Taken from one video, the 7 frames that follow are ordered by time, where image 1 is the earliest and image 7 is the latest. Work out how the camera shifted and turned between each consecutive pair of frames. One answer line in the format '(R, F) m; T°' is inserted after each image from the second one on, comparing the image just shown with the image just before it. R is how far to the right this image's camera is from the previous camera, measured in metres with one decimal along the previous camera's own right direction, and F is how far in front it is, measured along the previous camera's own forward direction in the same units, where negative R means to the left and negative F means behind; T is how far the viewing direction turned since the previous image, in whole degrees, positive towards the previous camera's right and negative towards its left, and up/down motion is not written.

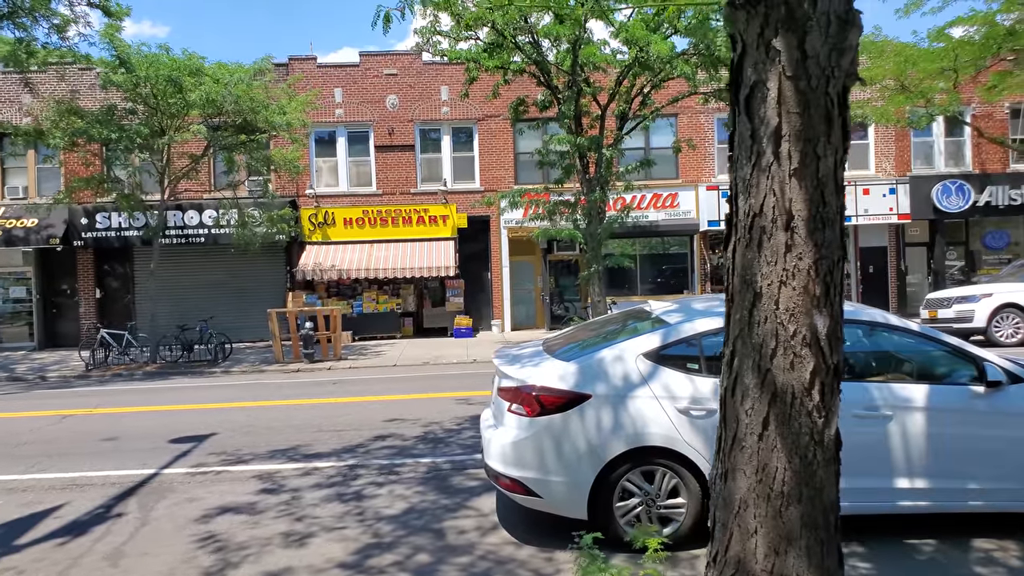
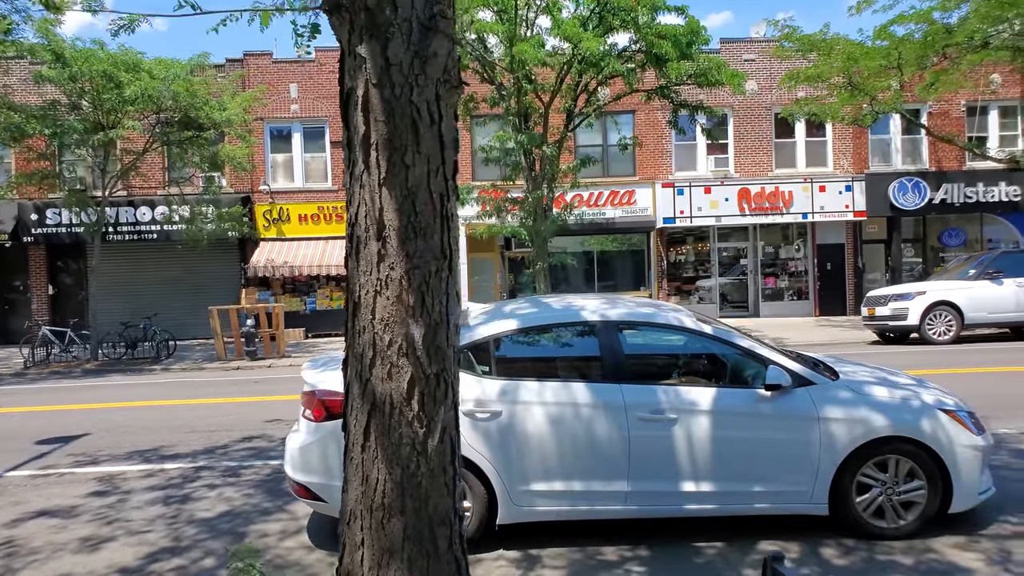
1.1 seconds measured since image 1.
(+1.1, 0.0) m; 0°
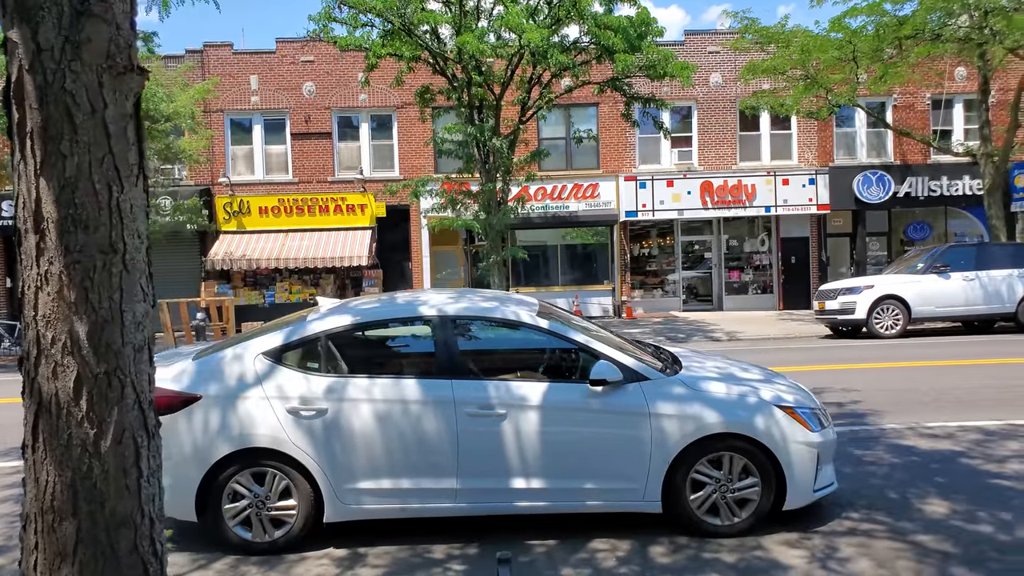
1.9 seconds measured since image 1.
(+0.8, +0.1) m; 0°
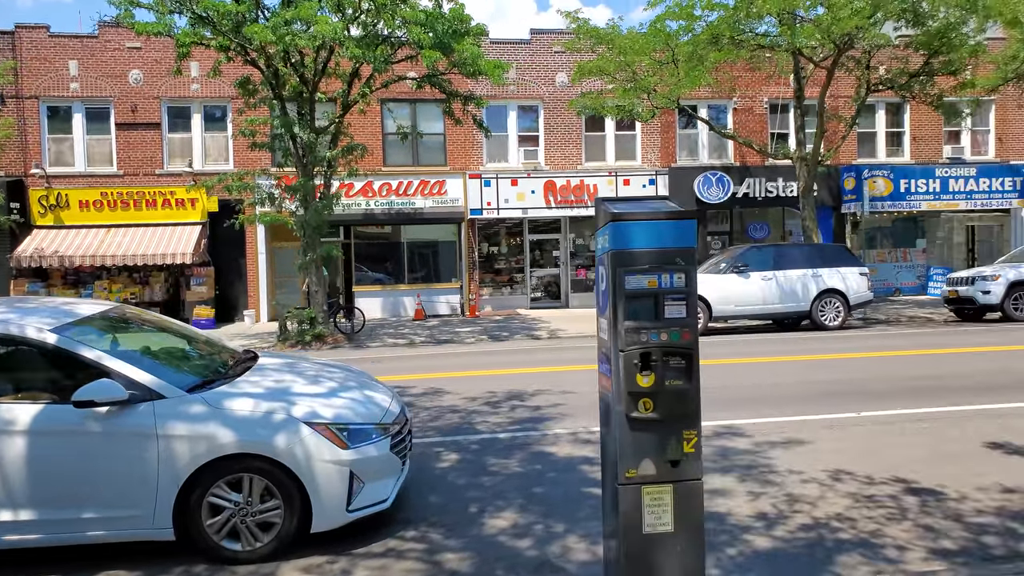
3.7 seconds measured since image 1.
(+2.0, +0.1) m; +6°
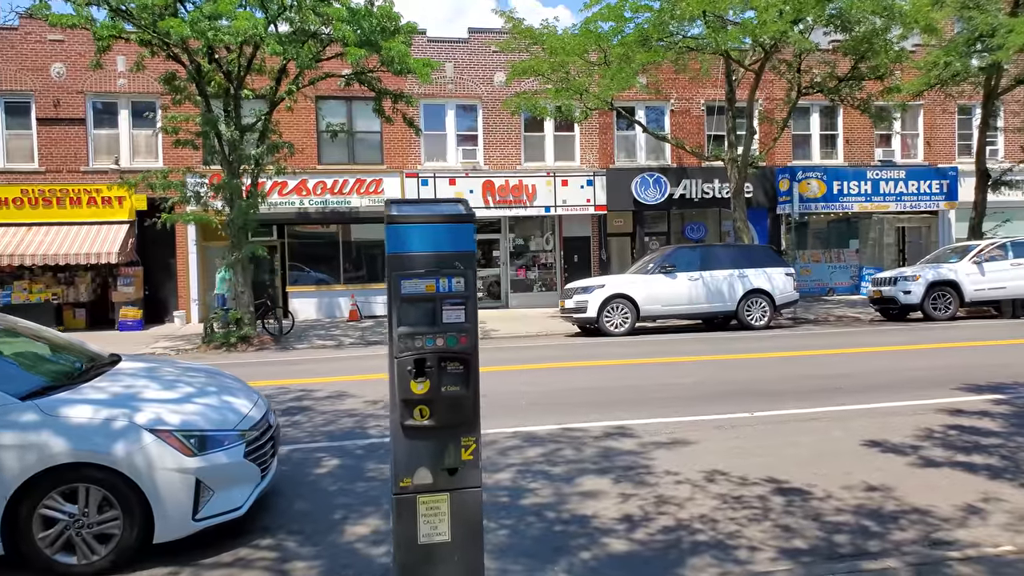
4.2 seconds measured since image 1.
(+0.5, 0.0) m; +3°
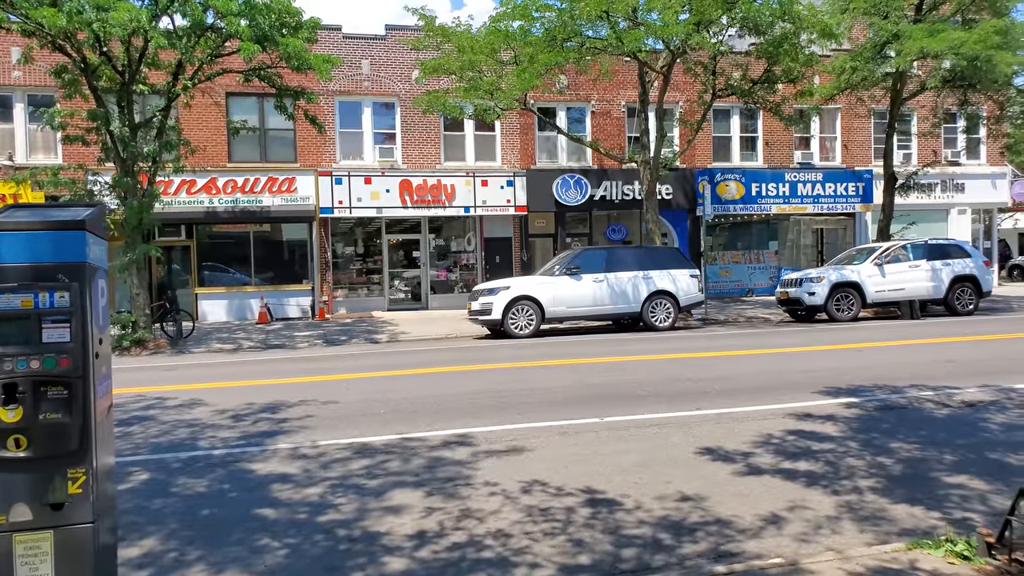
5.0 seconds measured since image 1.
(+0.9, +0.1) m; +3°
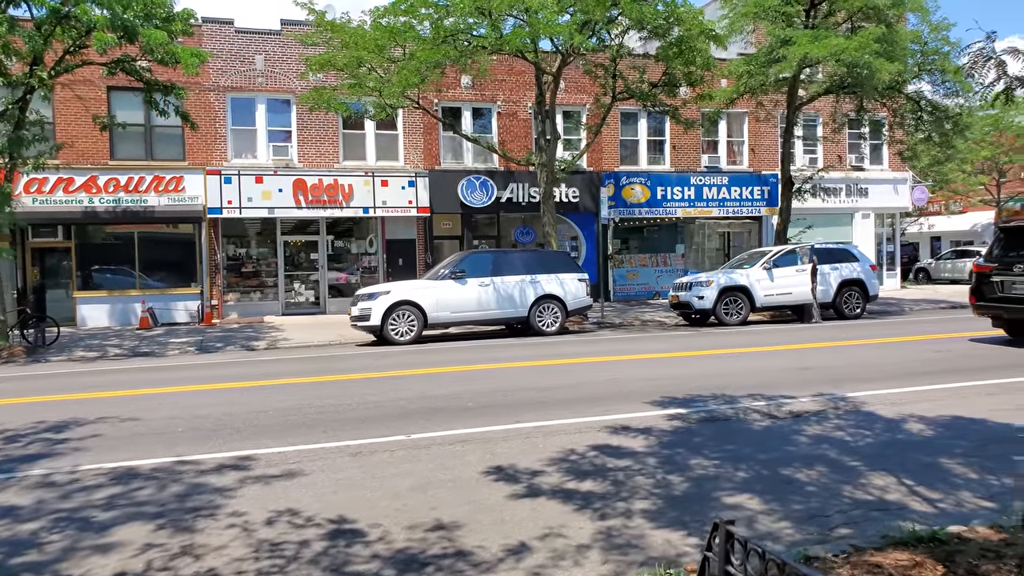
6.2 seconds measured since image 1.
(+1.2, +0.3) m; +4°
